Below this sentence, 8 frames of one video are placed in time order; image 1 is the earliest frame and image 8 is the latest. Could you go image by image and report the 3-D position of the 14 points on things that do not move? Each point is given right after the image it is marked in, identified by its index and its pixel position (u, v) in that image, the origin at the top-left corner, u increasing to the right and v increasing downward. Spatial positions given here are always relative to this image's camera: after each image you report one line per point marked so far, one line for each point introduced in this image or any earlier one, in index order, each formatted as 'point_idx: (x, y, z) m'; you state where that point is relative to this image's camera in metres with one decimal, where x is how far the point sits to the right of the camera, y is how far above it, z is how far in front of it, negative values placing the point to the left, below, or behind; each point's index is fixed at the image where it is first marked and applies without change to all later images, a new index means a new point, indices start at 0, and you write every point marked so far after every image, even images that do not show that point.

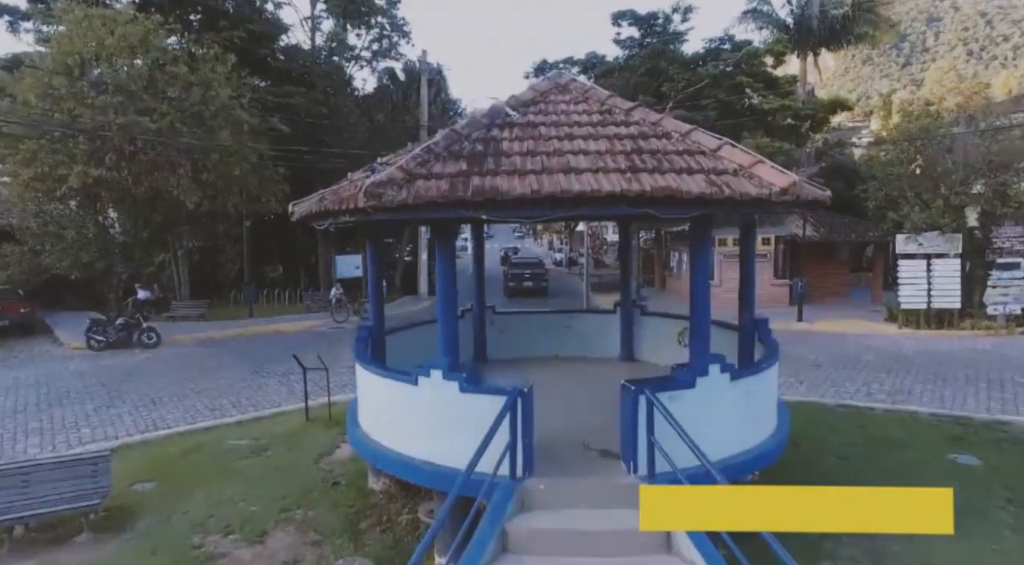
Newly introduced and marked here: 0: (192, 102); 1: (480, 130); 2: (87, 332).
0: (-7.0, +4.0, +15.3) m
1: (-0.2, +1.1, +4.9) m
2: (-9.1, -1.1, +14.8) m
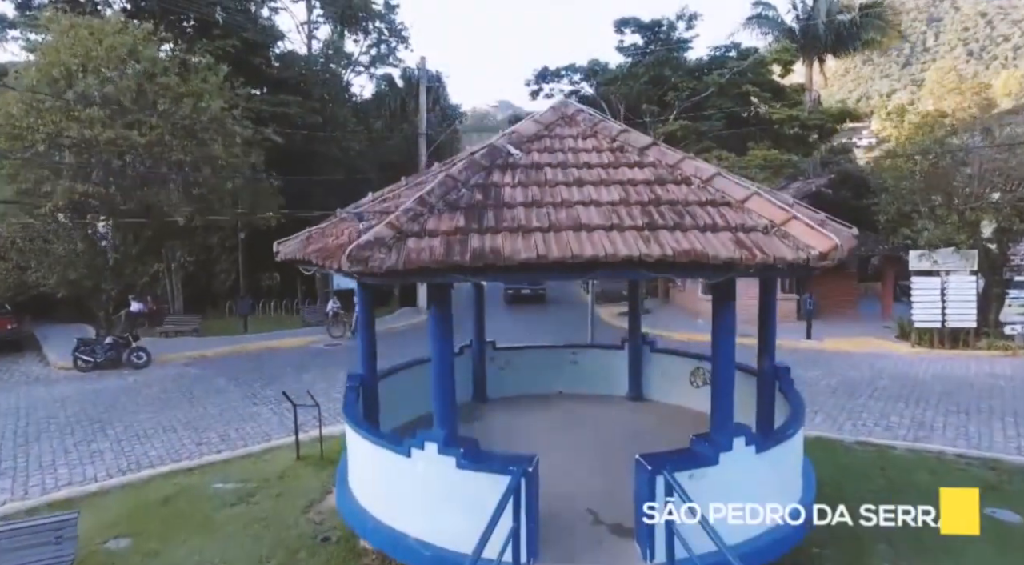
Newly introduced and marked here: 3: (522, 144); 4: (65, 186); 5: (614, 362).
0: (-7.0, +3.6, +14.8) m
1: (-0.2, +0.7, +4.4) m
2: (-9.0, -1.4, +14.4) m
3: (+0.1, +1.0, +4.9) m
4: (-8.6, +1.9, +13.4) m
5: (+1.2, -0.9, +8.0) m
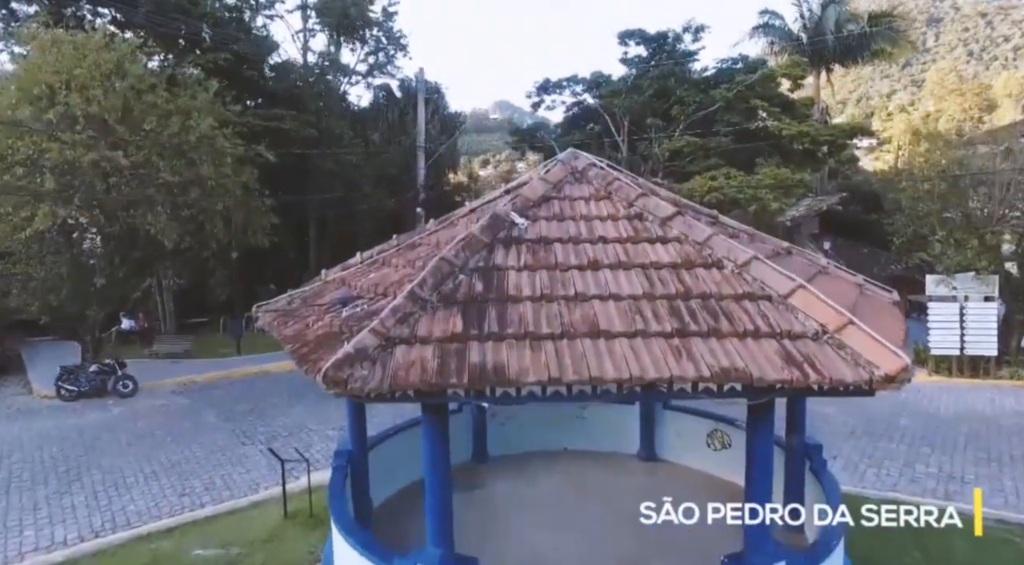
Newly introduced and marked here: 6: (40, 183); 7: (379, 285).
0: (-7.0, +3.1, +14.2) m
1: (-0.2, +0.2, +3.8) m
2: (-9.0, -2.0, +13.8) m
3: (+0.1, +0.5, +4.4) m
4: (-8.6, +1.3, +12.8) m
5: (+1.2, -1.5, +7.5) m
6: (-8.8, +1.9, +13.0) m
7: (-0.8, 0.0, +4.2) m
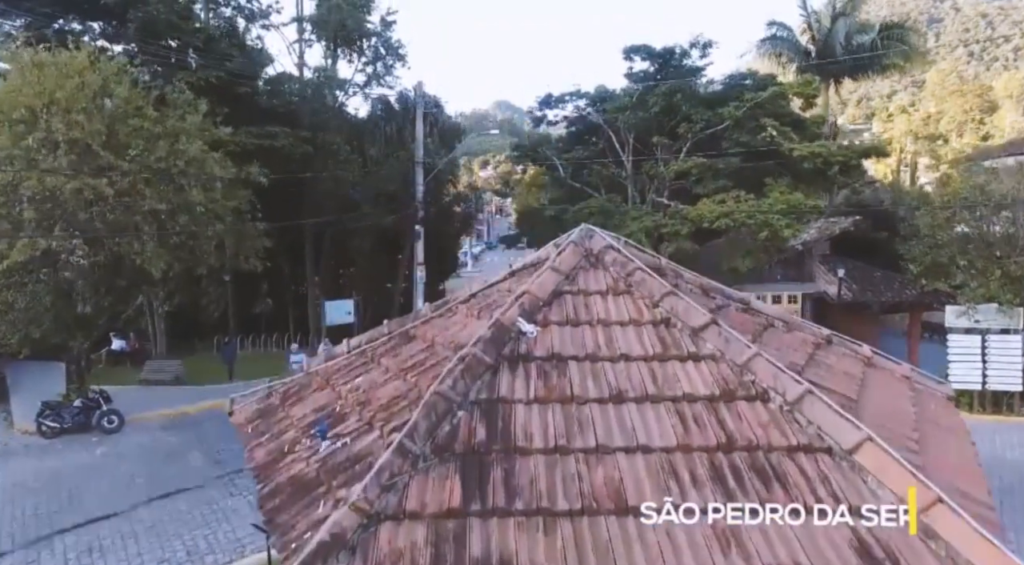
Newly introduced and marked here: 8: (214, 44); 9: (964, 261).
0: (-6.9, +2.4, +13.7) m
1: (-0.1, -0.5, +3.3) m
2: (-9.0, -2.6, +13.2) m
3: (+0.1, -0.1, +3.8) m
4: (-8.5, +0.7, +12.2) m
5: (+1.2, -2.1, +6.9) m
6: (-8.8, +1.3, +12.5) m
7: (-0.8, -0.6, +3.7) m
8: (-7.3, +5.9, +17.1) m
9: (+8.8, +0.4, +13.6) m
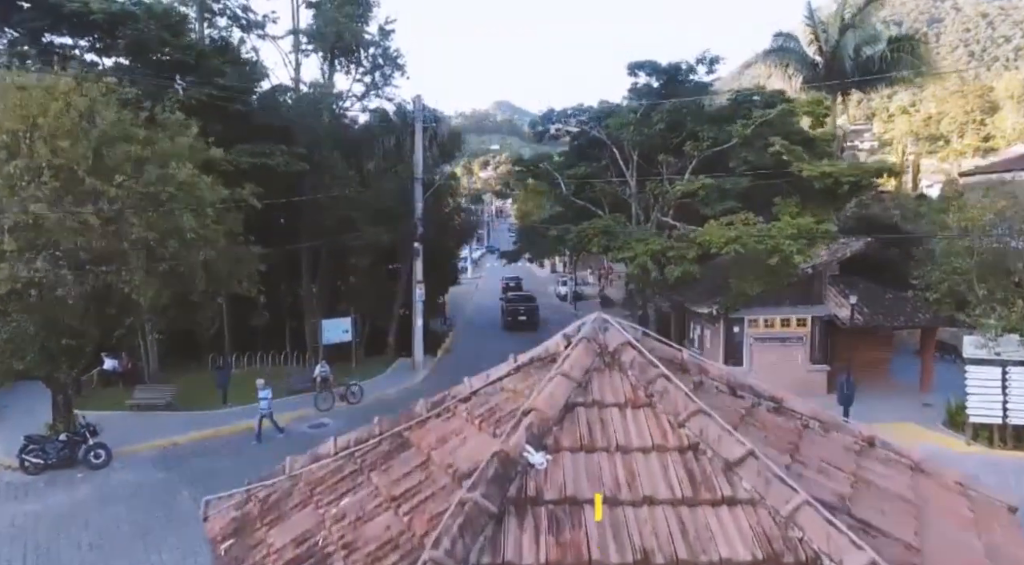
0: (-6.9, +1.9, +13.2) m
1: (-0.1, -1.0, +2.8) m
2: (-9.0, -3.1, +12.7) m
3: (+0.2, -0.7, +3.3) m
4: (-8.5, +0.2, +11.7) m
5: (+1.3, -2.6, +6.4) m
6: (-8.8, +0.7, +12.0) m
7: (-0.7, -1.2, +3.2) m
8: (-7.3, +5.3, +16.6) m
9: (+8.9, -0.1, +13.1) m
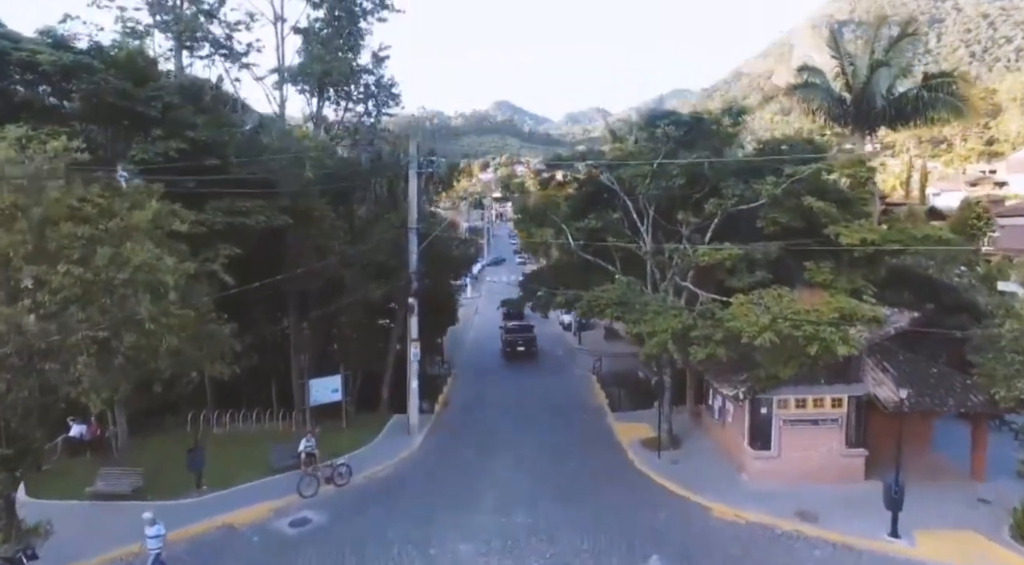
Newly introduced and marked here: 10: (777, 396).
0: (-6.8, +0.2, +11.5) m
1: (0.0, -2.7, +1.1) m
2: (-8.9, -4.8, +11.0) m
3: (+0.2, -2.4, +1.6) m
4: (-8.4, -1.5, +10.0) m
5: (+1.3, -4.3, +4.7) m
6: (-8.7, -0.9, +10.3) m
7: (-0.7, -2.9, +1.5) m
8: (-7.2, +3.7, +14.9) m
9: (+8.9, -1.8, +11.4) m
10: (+5.7, -2.4, +15.0) m
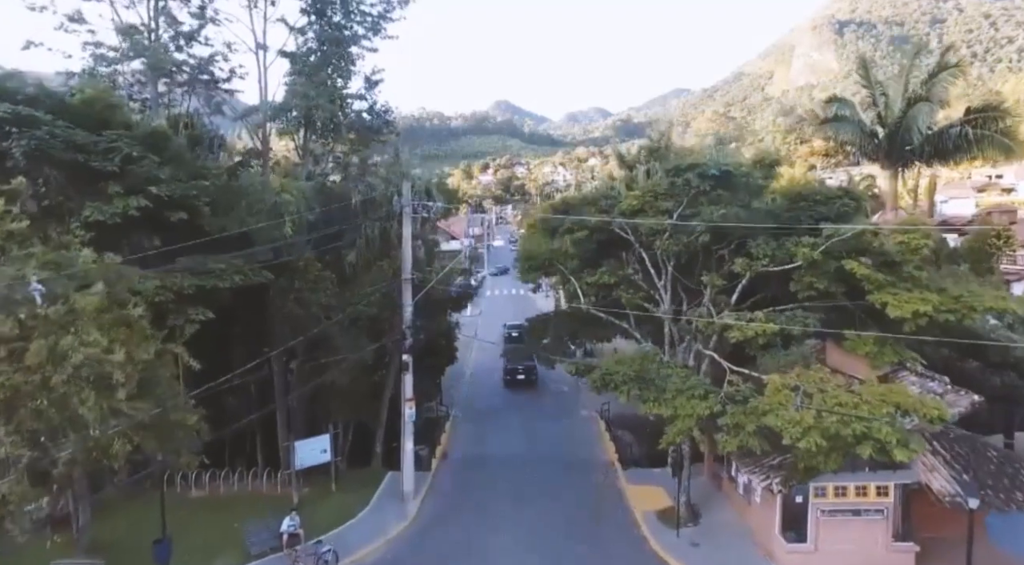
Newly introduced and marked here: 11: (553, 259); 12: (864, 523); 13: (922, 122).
0: (-6.8, -1.2, +9.8) m
1: (0.0, -4.1, -0.6) m
2: (-8.8, -6.2, +9.4) m
3: (+0.3, -3.8, -0.1) m
4: (-8.4, -2.9, +8.3) m
5: (+1.4, -5.7, +3.0) m
6: (-8.6, -2.3, +8.6) m
7: (-0.6, -4.3, -0.2) m
8: (-7.1, +2.3, +13.2) m
9: (+9.0, -3.2, +9.7) m
10: (+5.8, -3.9, +13.3) m
11: (+1.0, +0.6, +17.2) m
12: (+6.8, -4.7, +13.5) m
13: (+10.7, +4.2, +18.1) m
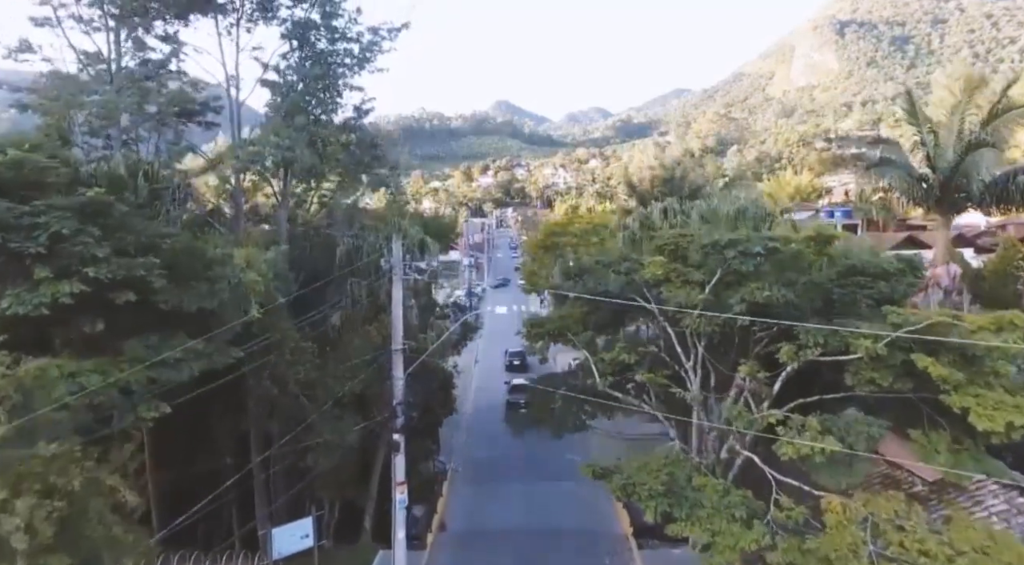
0: (-6.6, -2.8, +7.6) m
1: (+0.1, -5.7, -2.8) m
2: (-8.7, -7.8, +7.2) m
3: (+0.4, -5.4, -2.2) m
4: (-8.3, -4.5, +6.2) m
5: (+1.5, -7.3, +0.9) m
6: (-8.5, -3.9, +6.4) m
7: (-0.5, -5.9, -2.4) m
8: (-7.0, +0.7, +11.0) m
9: (+9.1, -4.8, +7.6) m
10: (+5.9, -5.4, +11.1) m
11: (+1.1, -1.0, +15.0) m
12: (+6.9, -6.3, +11.3) m
13: (+10.8, +2.6, +16.0) m
